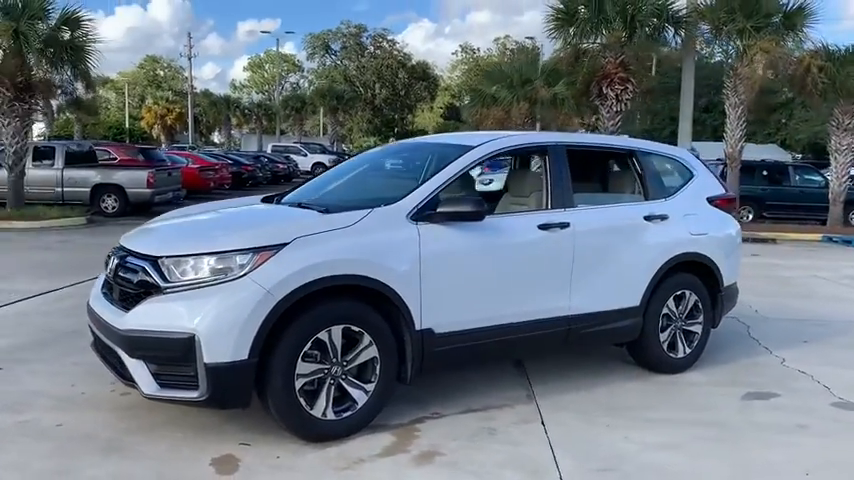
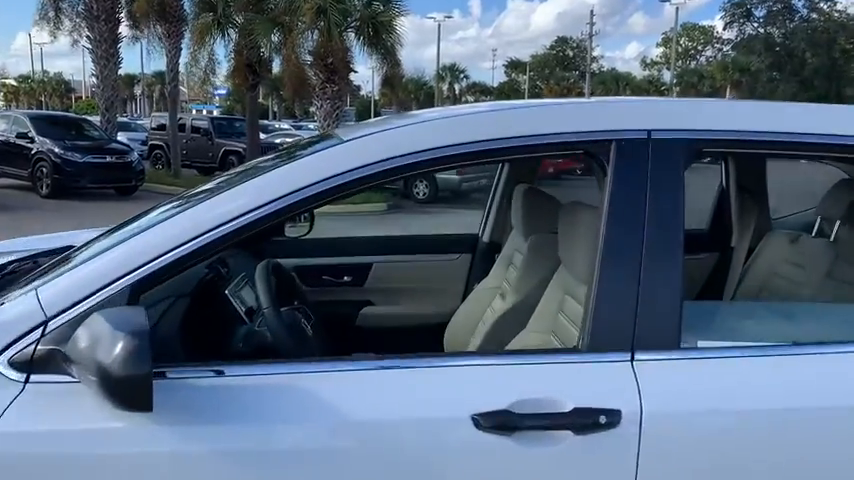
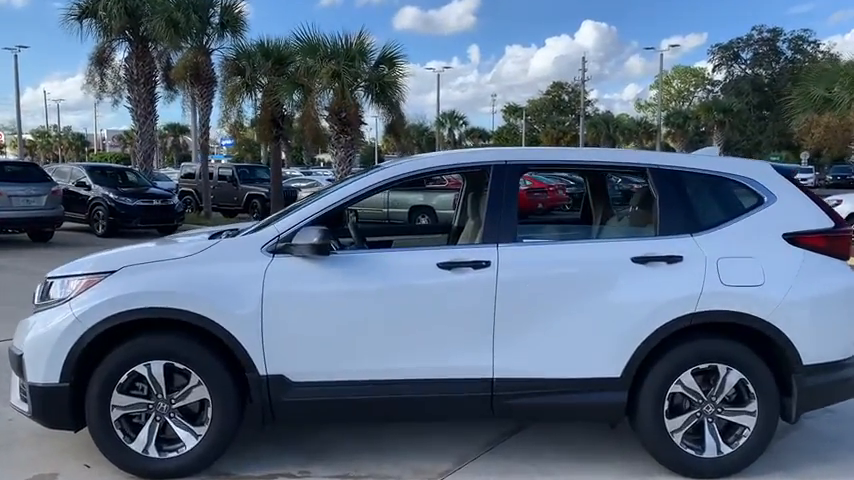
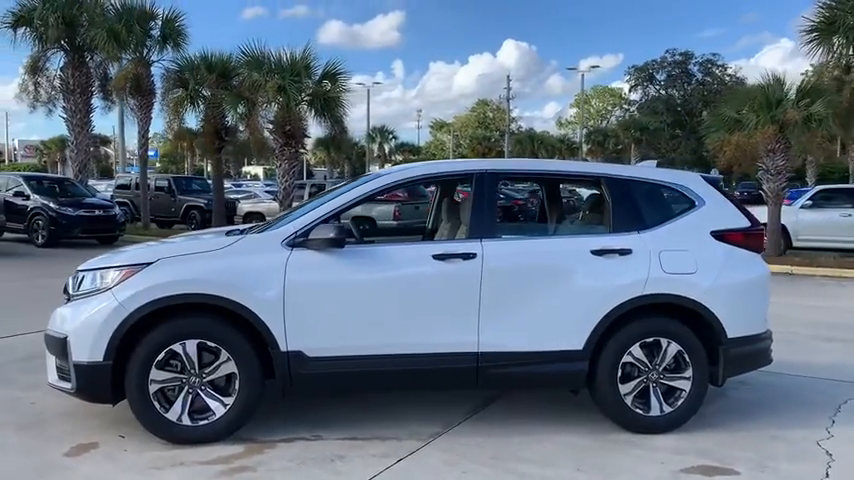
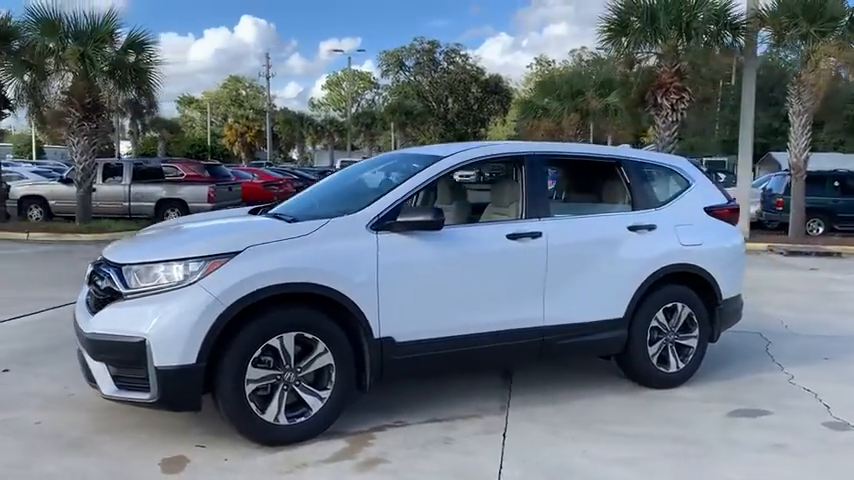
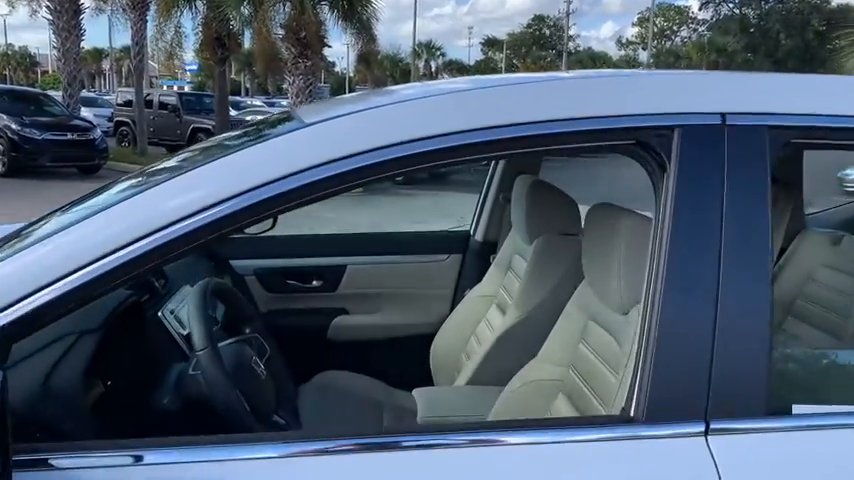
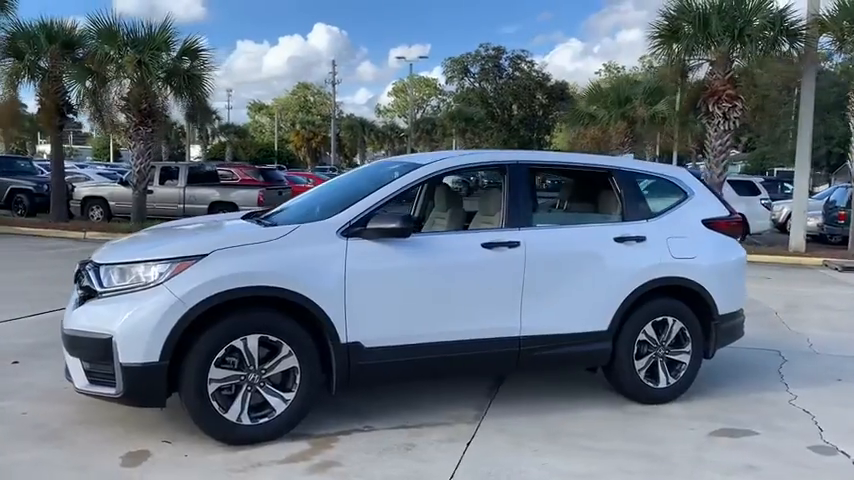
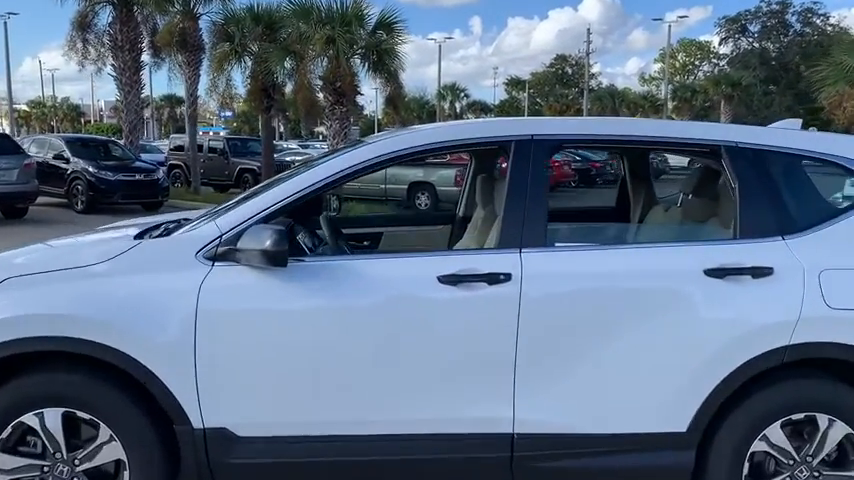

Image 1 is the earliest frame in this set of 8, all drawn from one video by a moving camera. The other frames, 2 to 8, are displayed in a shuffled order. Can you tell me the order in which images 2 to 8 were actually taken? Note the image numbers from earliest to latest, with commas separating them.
5, 7, 4, 3, 8, 2, 6
